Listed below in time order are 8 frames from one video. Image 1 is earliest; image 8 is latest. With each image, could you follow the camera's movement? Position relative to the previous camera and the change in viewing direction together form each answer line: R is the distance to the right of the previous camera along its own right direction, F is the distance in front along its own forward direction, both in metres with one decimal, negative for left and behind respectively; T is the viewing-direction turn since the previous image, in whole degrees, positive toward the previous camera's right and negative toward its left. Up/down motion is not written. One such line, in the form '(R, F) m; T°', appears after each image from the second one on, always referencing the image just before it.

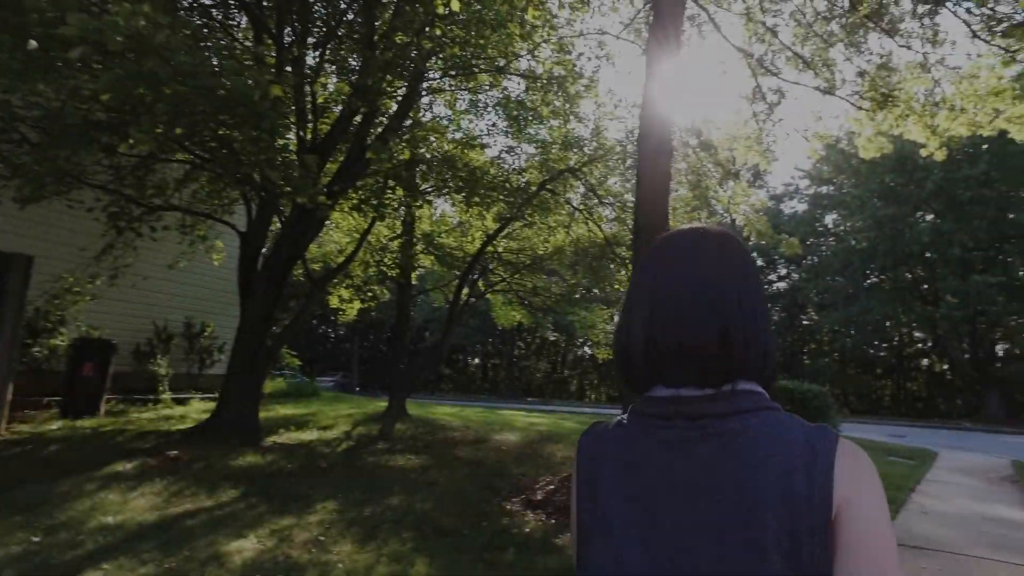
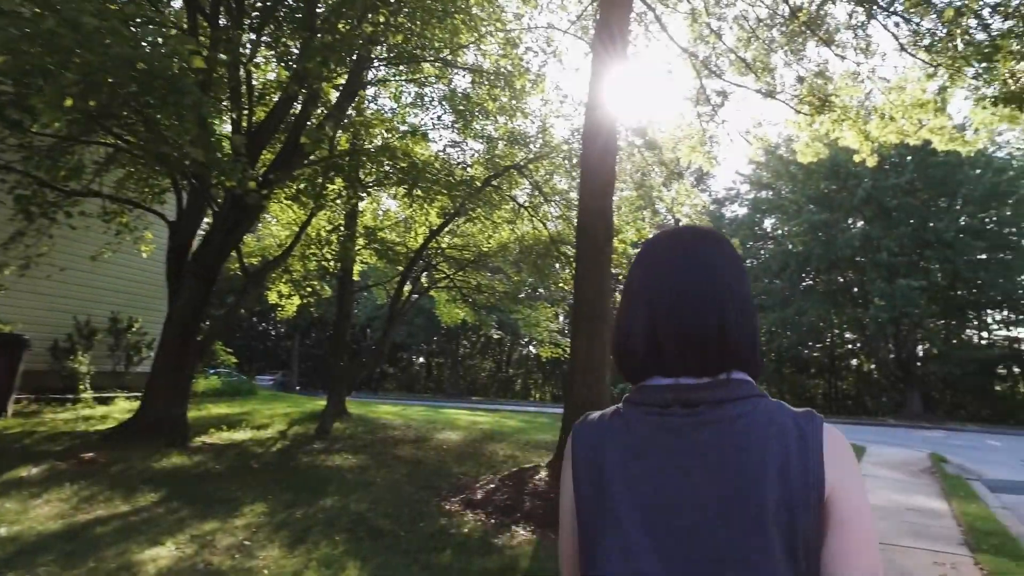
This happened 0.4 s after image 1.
(0.0, +0.1) m; +5°
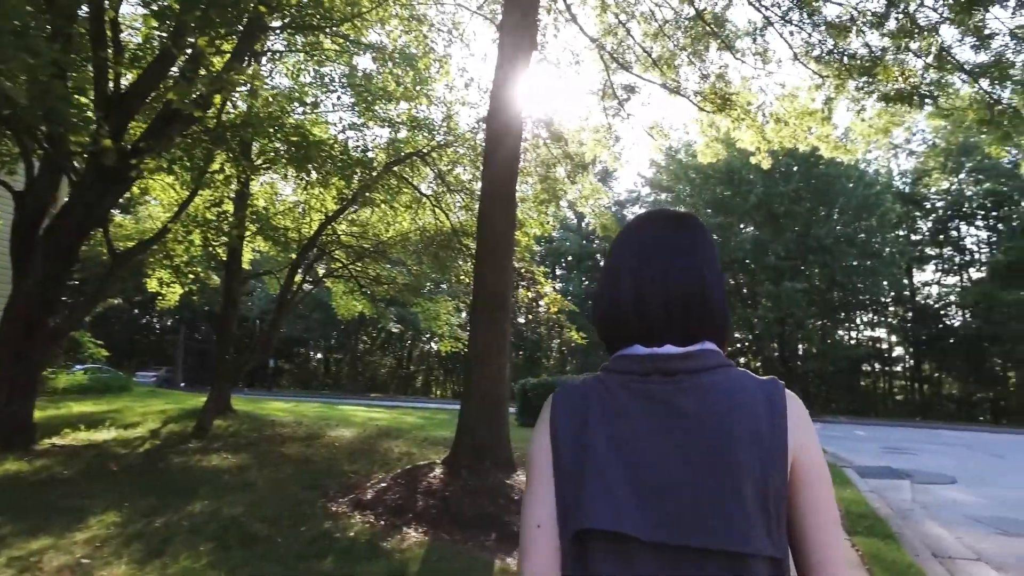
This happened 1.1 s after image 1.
(+0.1, +0.3) m; +8°
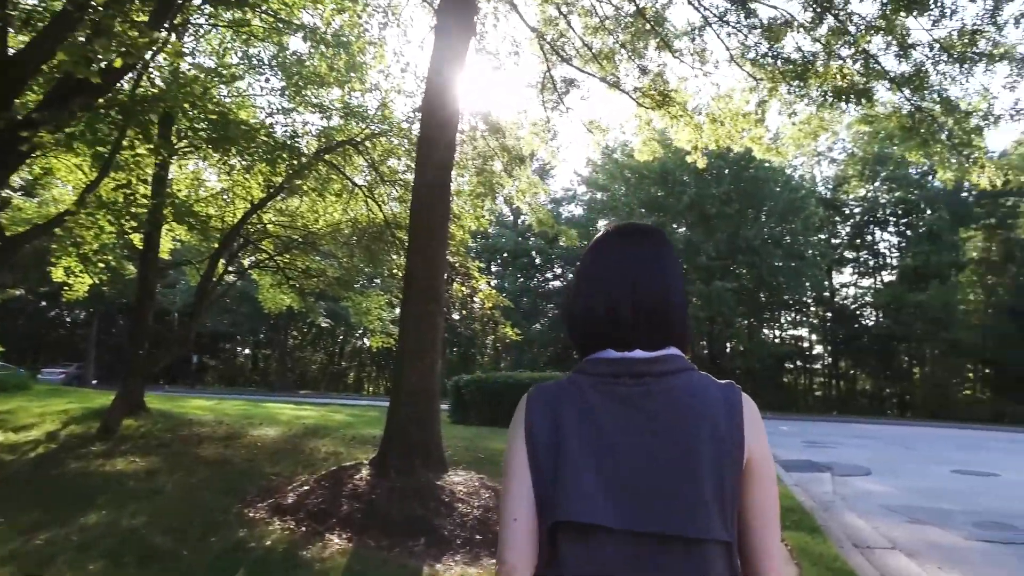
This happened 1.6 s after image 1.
(0.0, +0.2) m; +5°
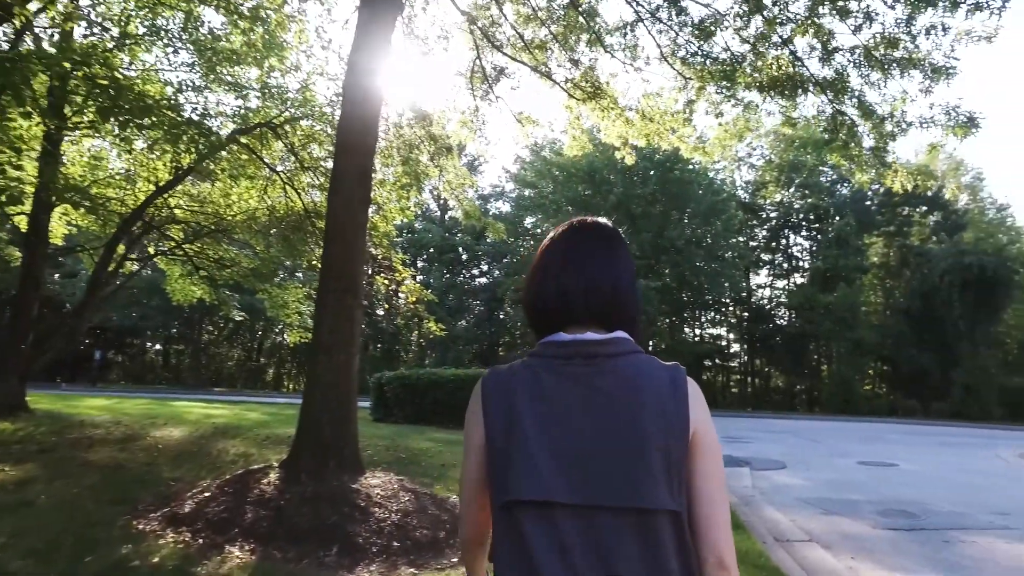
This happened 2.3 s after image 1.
(0.0, +0.3) m; +6°
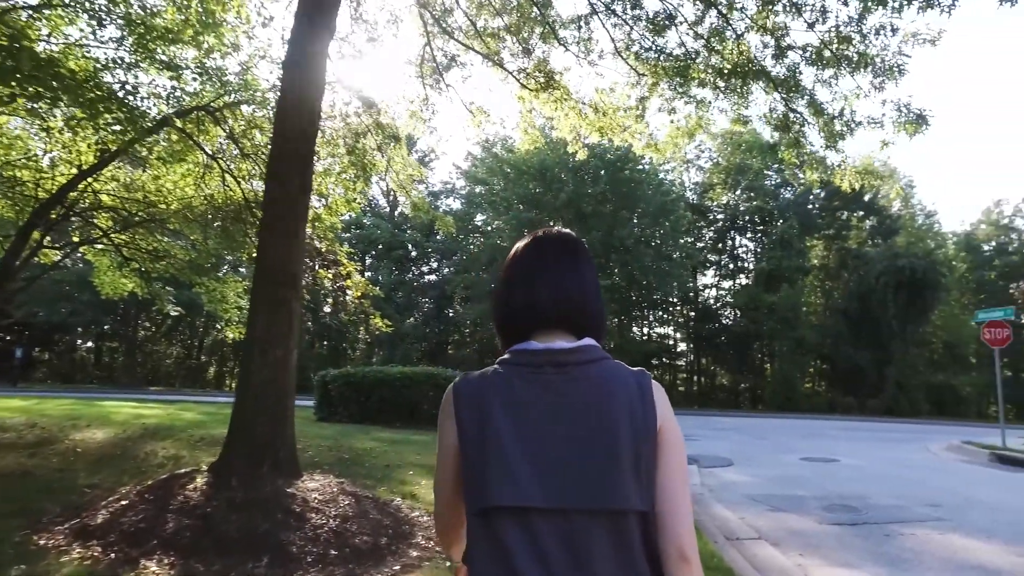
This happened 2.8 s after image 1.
(0.0, +0.2) m; +4°
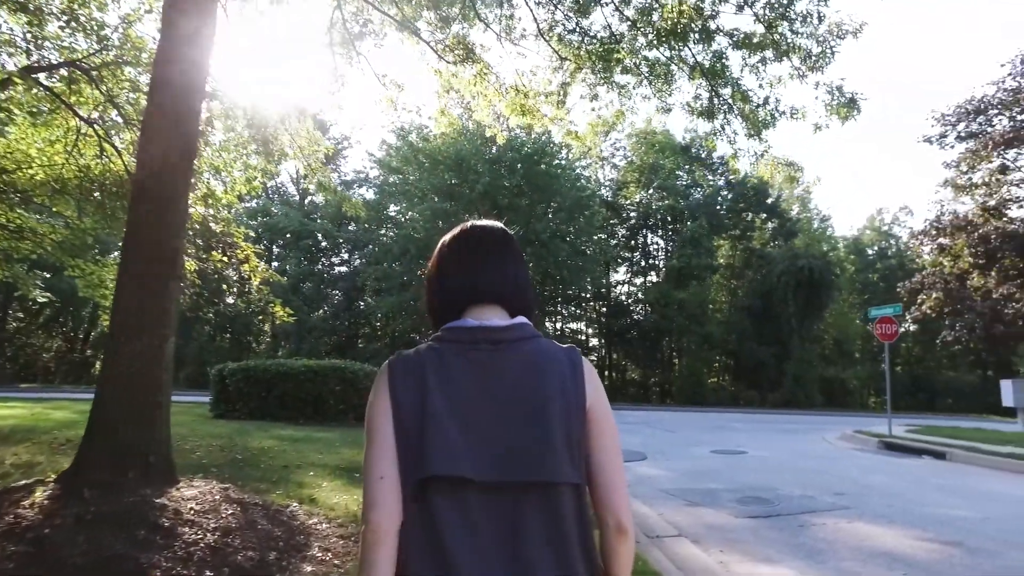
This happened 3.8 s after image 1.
(0.0, +0.5) m; +7°
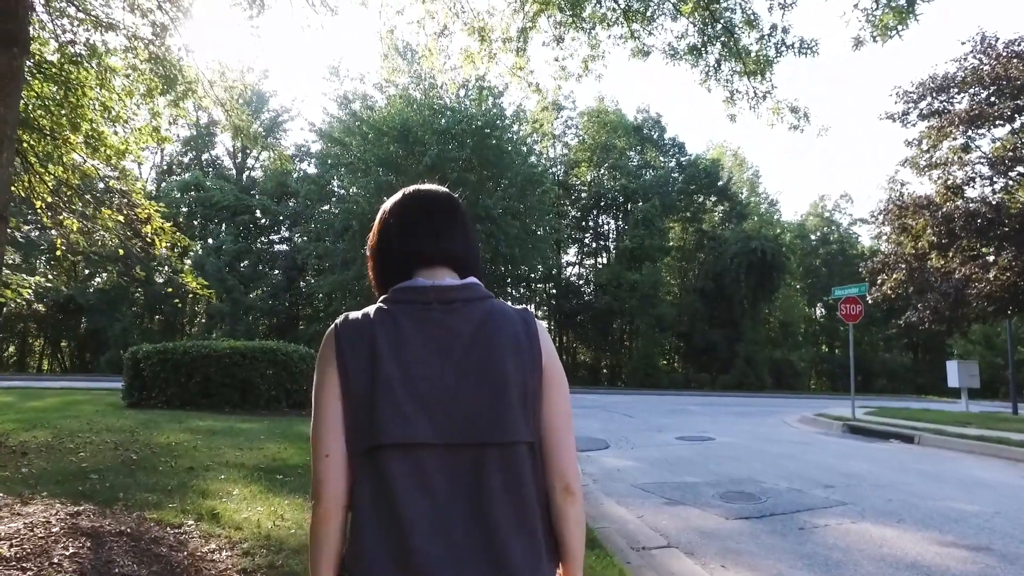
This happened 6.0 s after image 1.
(-0.1, +1.3) m; +4°
